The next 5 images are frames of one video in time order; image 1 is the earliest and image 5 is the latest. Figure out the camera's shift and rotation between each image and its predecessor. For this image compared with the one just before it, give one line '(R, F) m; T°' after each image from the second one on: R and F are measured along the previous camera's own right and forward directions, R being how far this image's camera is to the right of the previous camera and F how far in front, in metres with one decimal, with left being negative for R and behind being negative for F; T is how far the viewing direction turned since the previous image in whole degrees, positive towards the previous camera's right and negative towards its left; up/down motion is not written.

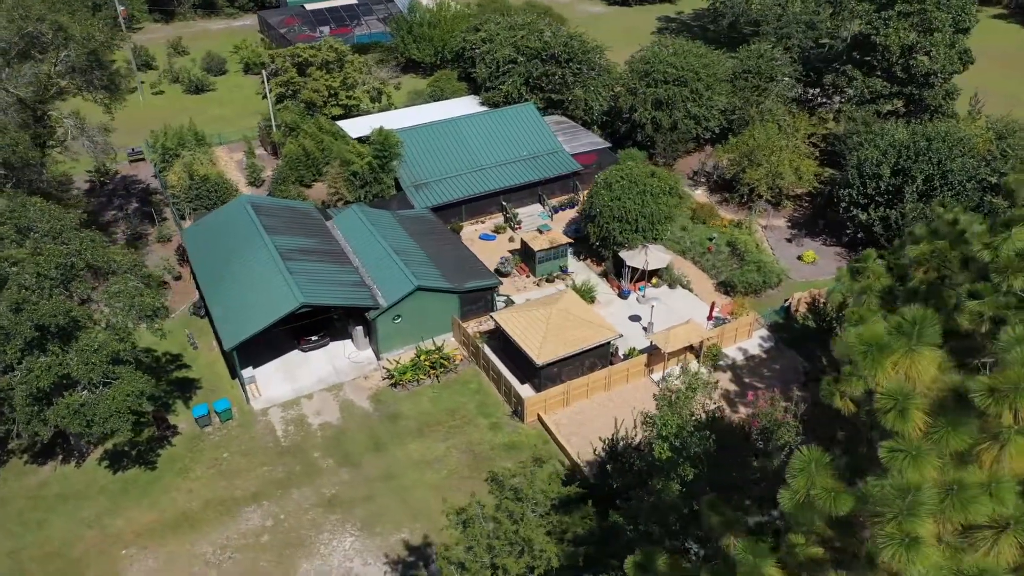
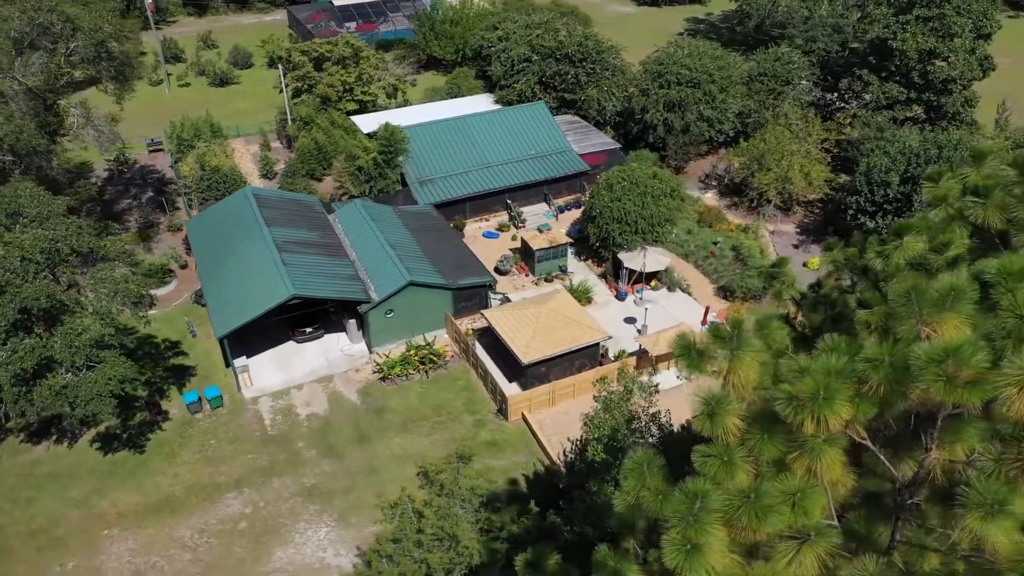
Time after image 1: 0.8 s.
(+1.3, 0.0) m; -2°
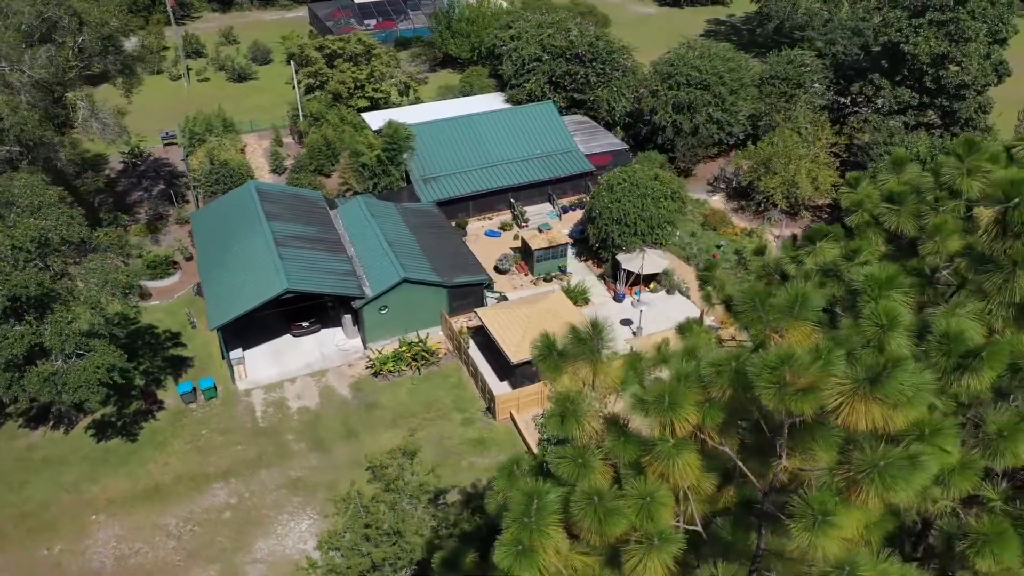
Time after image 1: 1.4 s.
(+1.0, 0.0) m; -2°
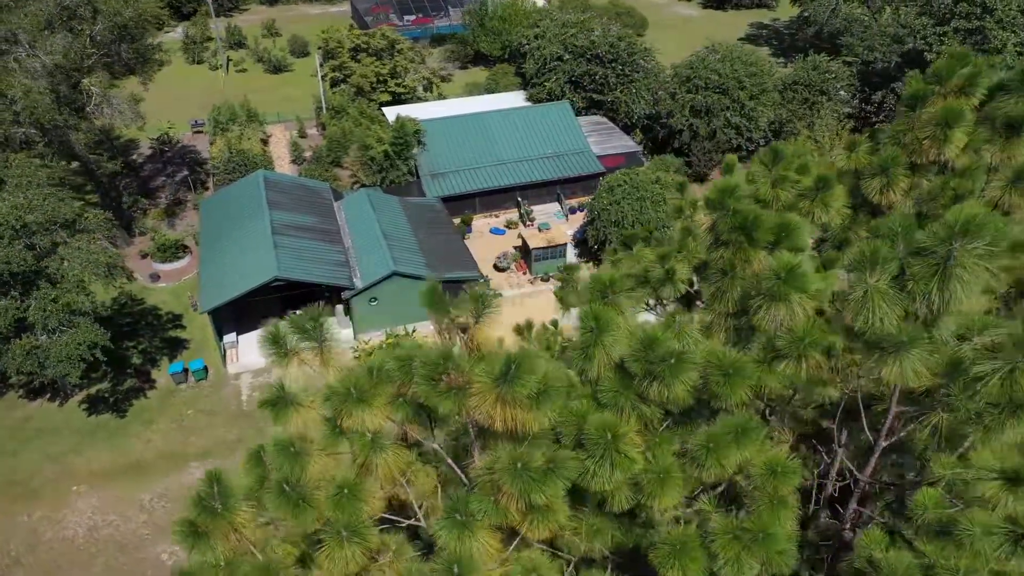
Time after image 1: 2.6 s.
(+2.0, 0.0) m; -3°
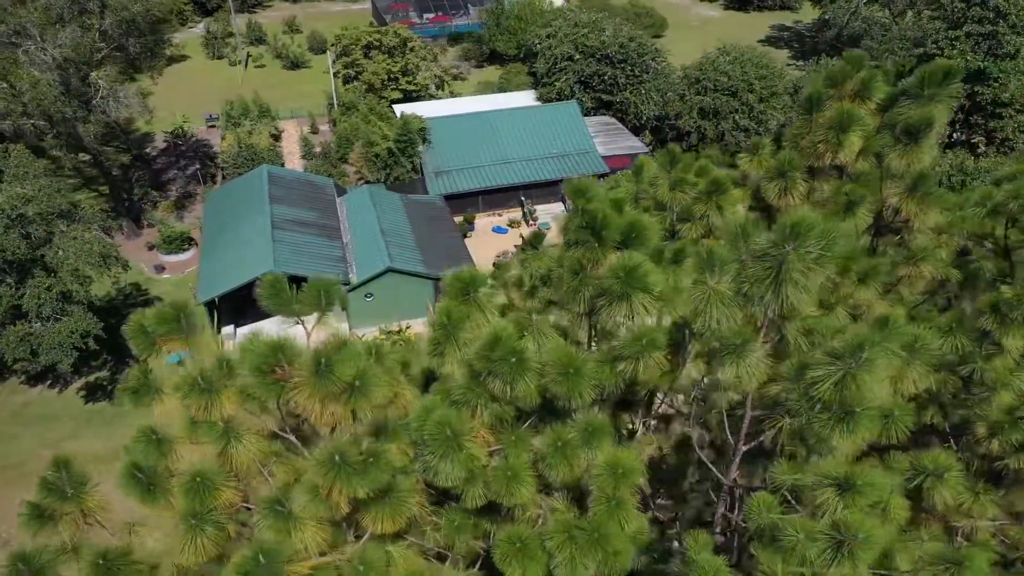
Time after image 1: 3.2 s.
(+1.0, 0.0) m; -2°
